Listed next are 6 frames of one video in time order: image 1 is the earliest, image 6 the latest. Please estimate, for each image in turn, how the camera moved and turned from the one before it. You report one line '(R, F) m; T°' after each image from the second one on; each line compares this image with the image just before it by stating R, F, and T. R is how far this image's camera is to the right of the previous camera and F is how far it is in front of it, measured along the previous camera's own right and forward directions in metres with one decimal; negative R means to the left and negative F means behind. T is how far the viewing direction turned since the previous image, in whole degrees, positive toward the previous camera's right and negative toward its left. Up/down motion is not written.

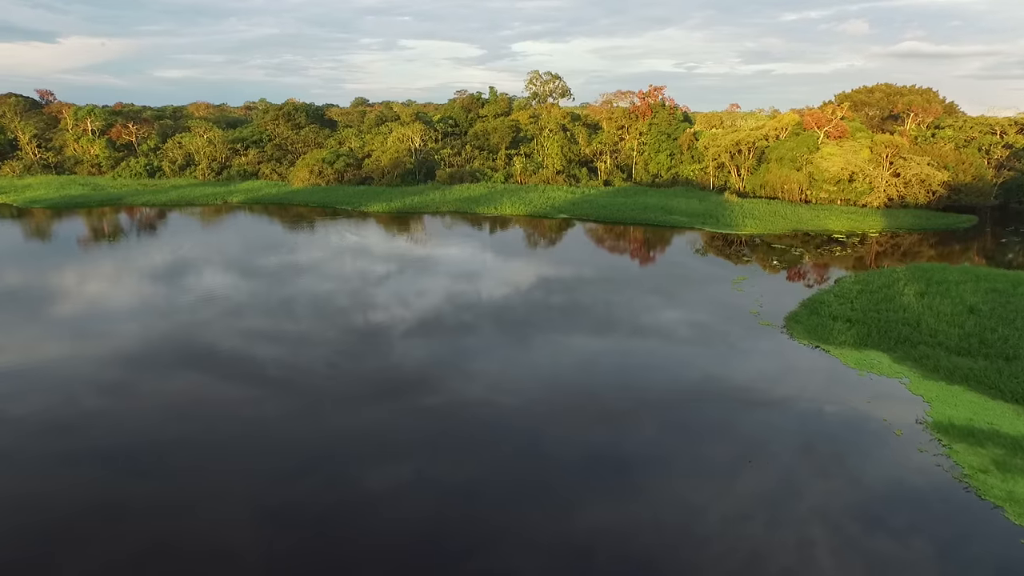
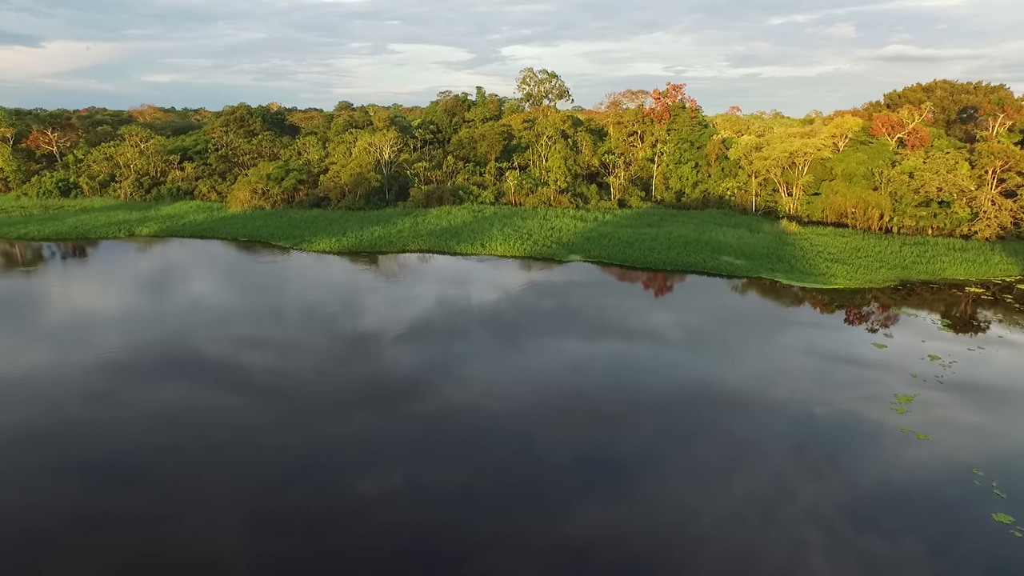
(0.0, +2.1) m; +1°
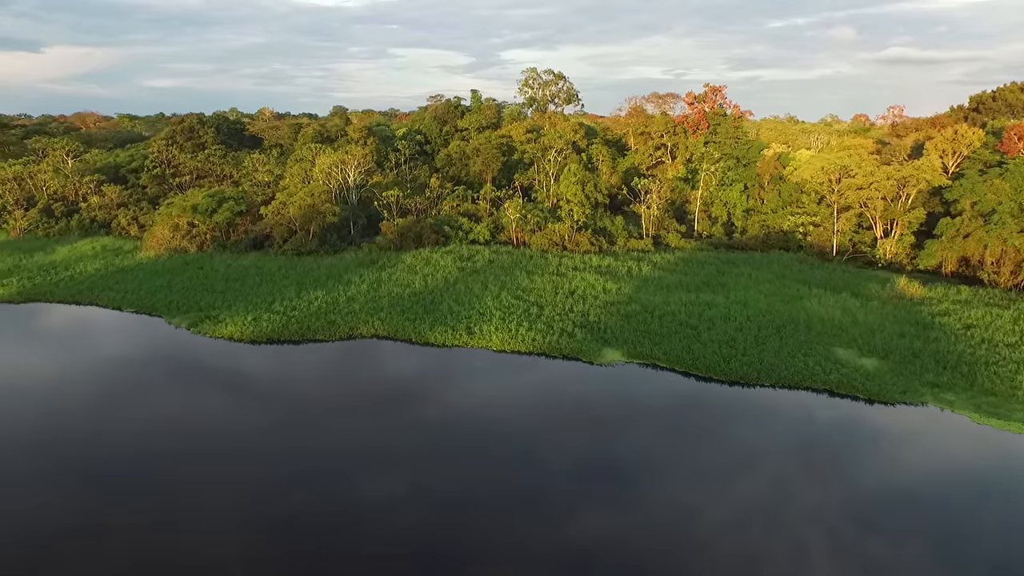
(0.0, +2.0) m; 0°
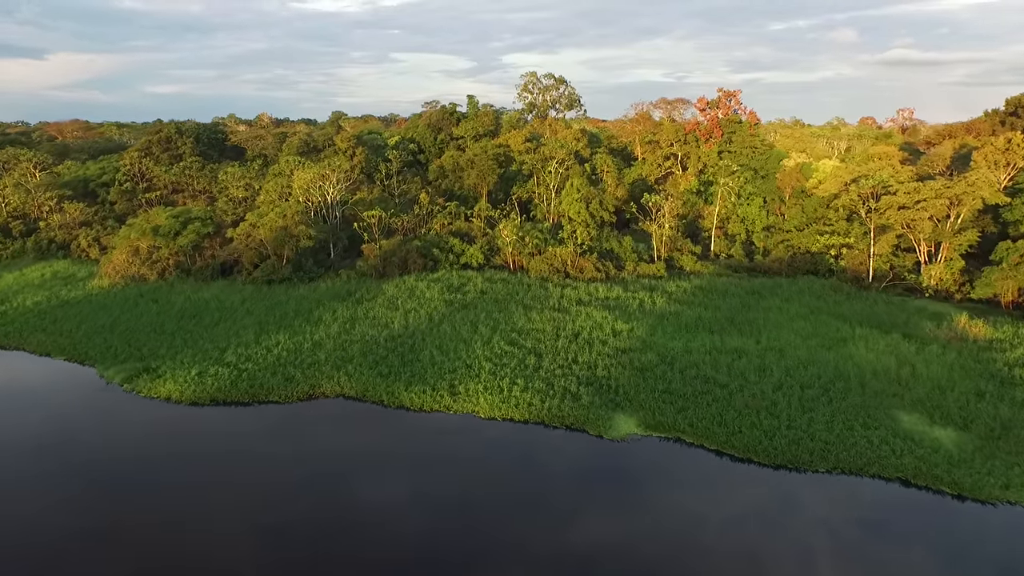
(+0.1, +0.7) m; 0°
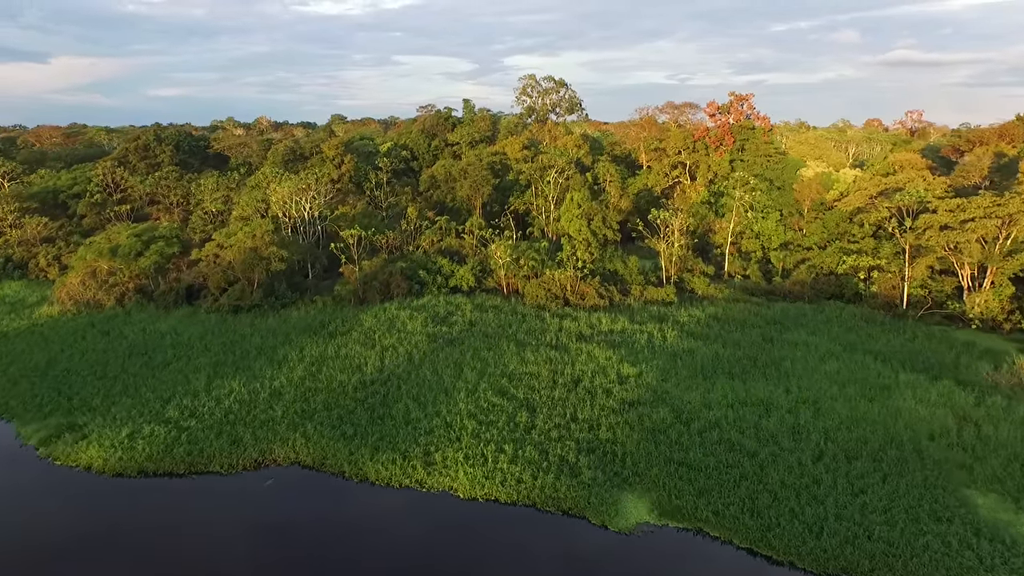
(+0.1, +0.6) m; 0°
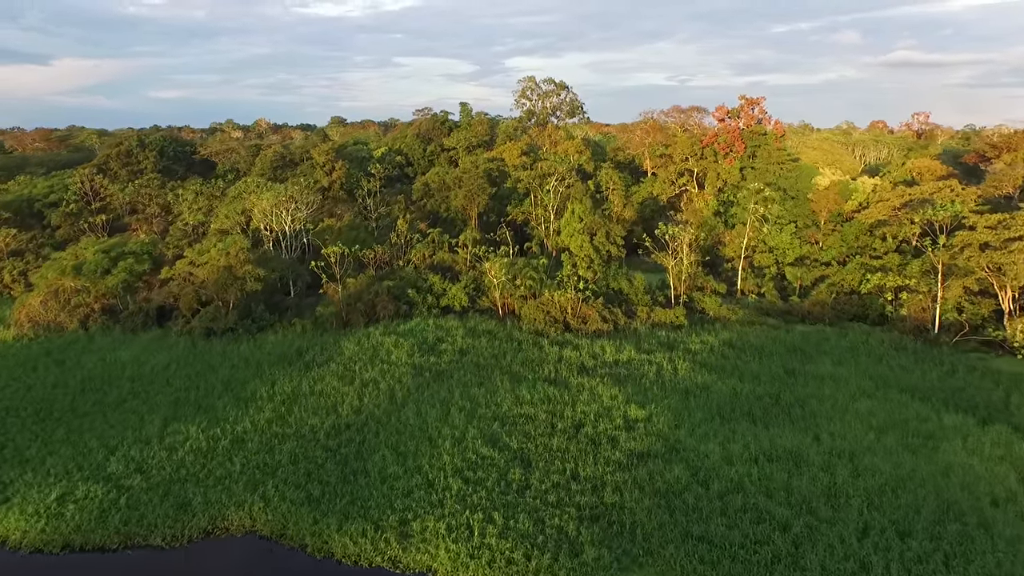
(0.0, +0.4) m; 0°
